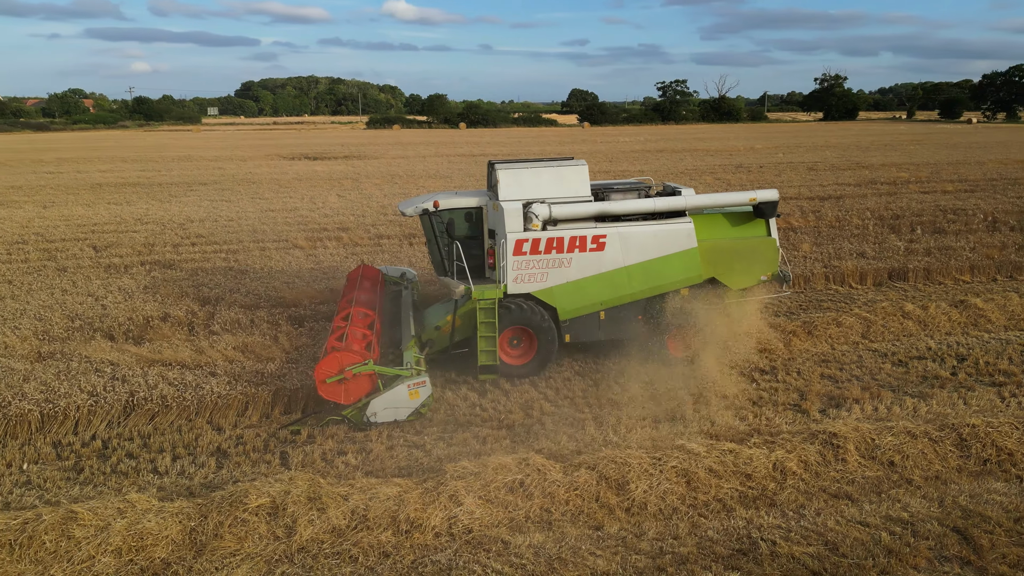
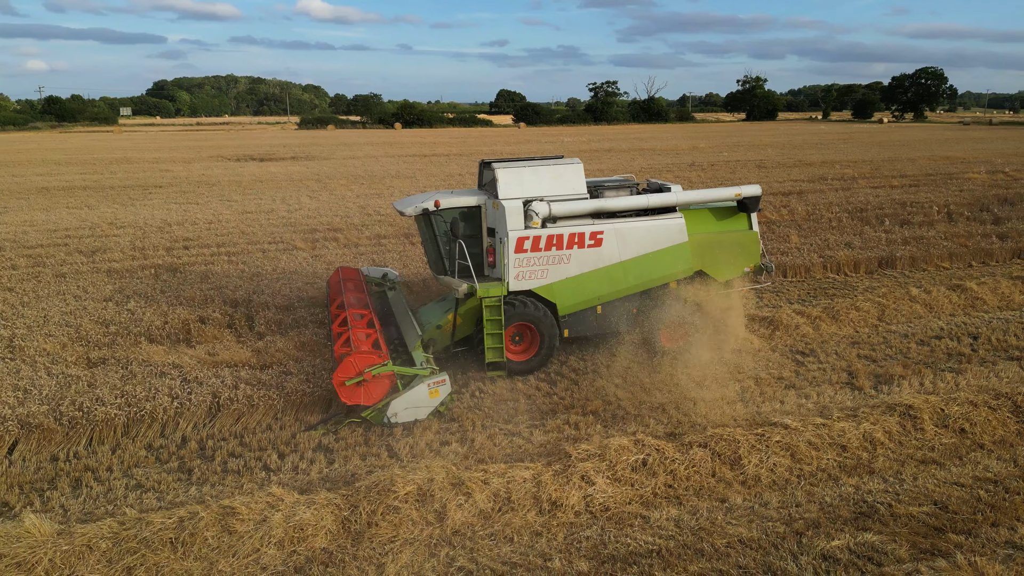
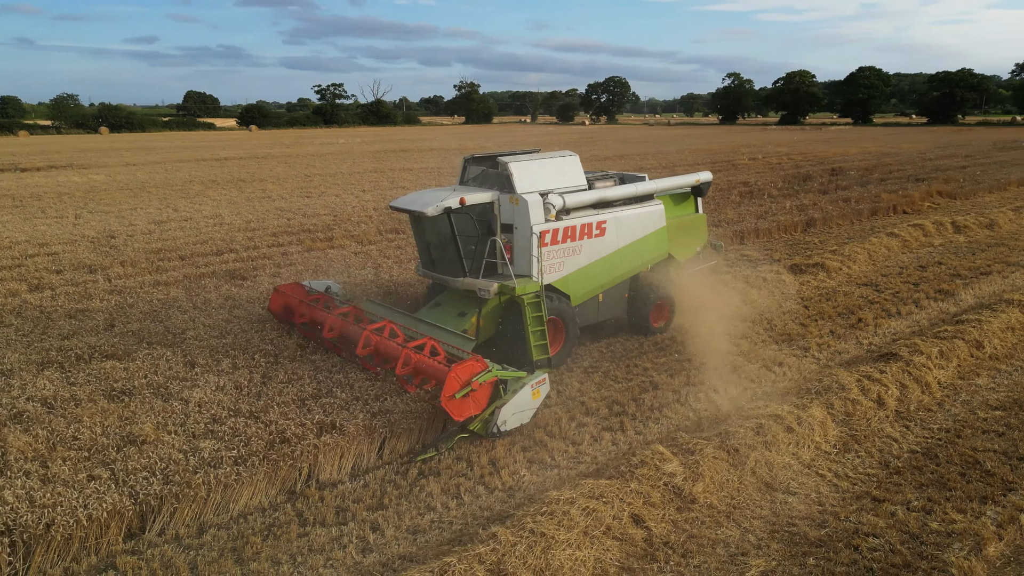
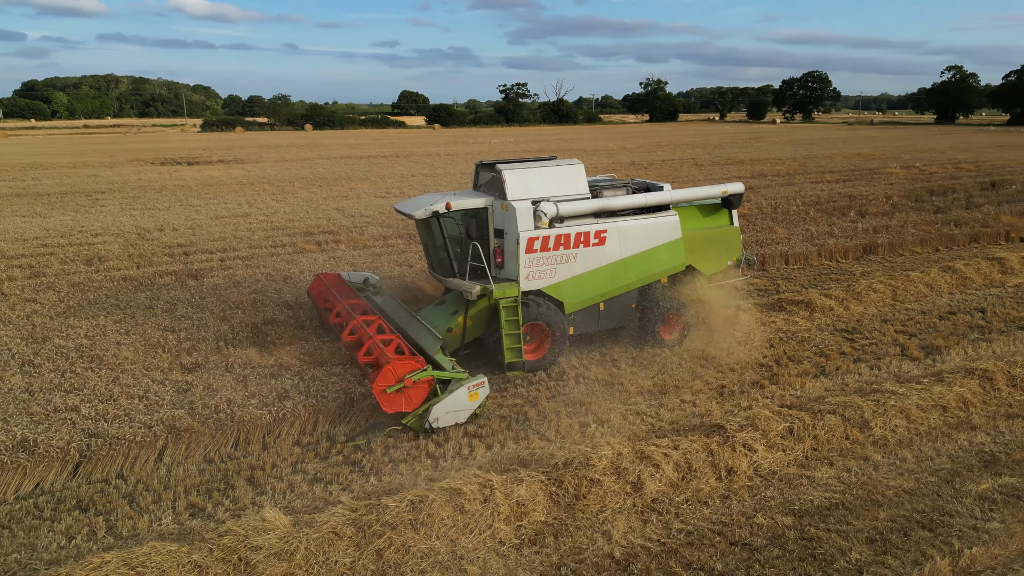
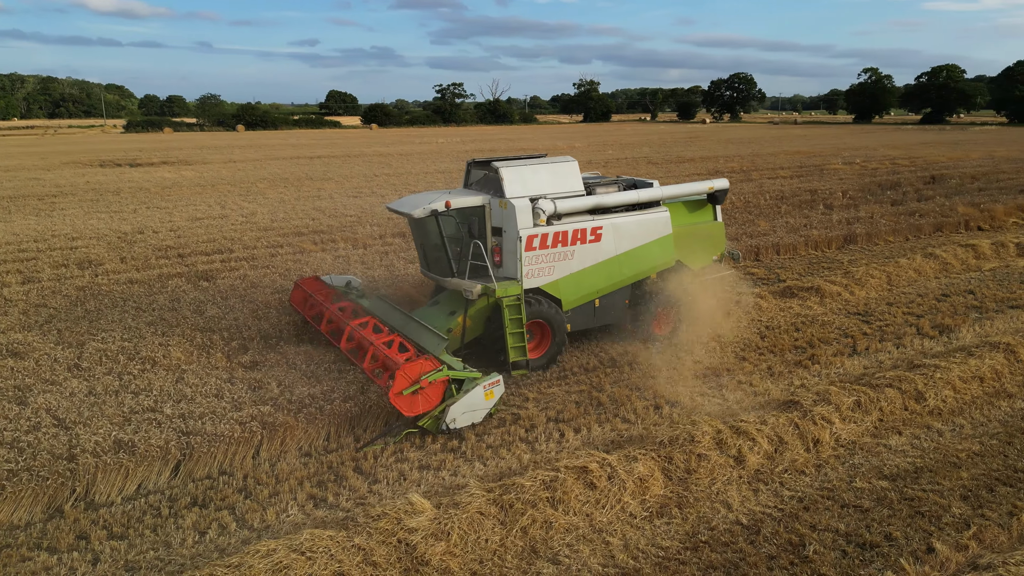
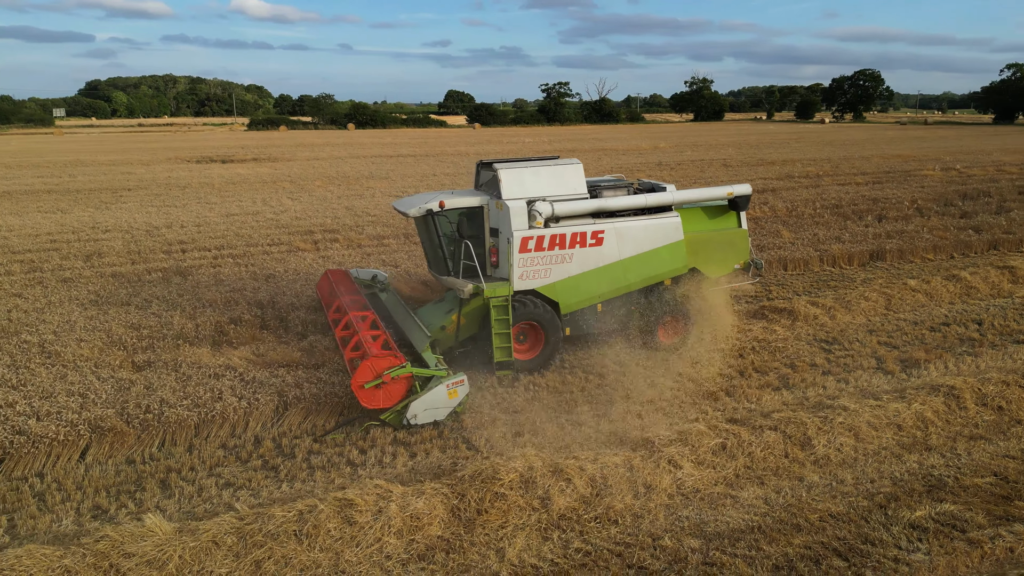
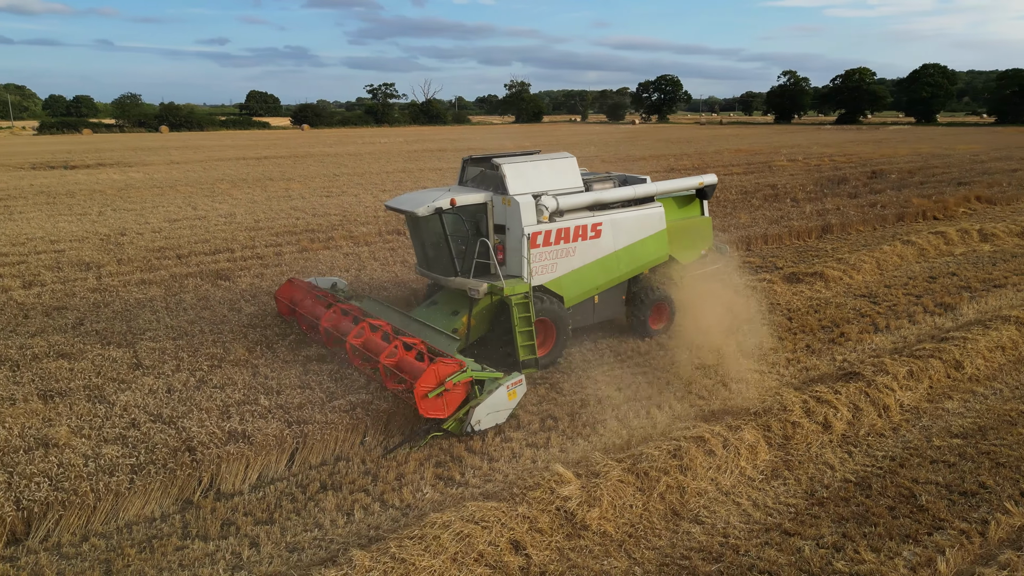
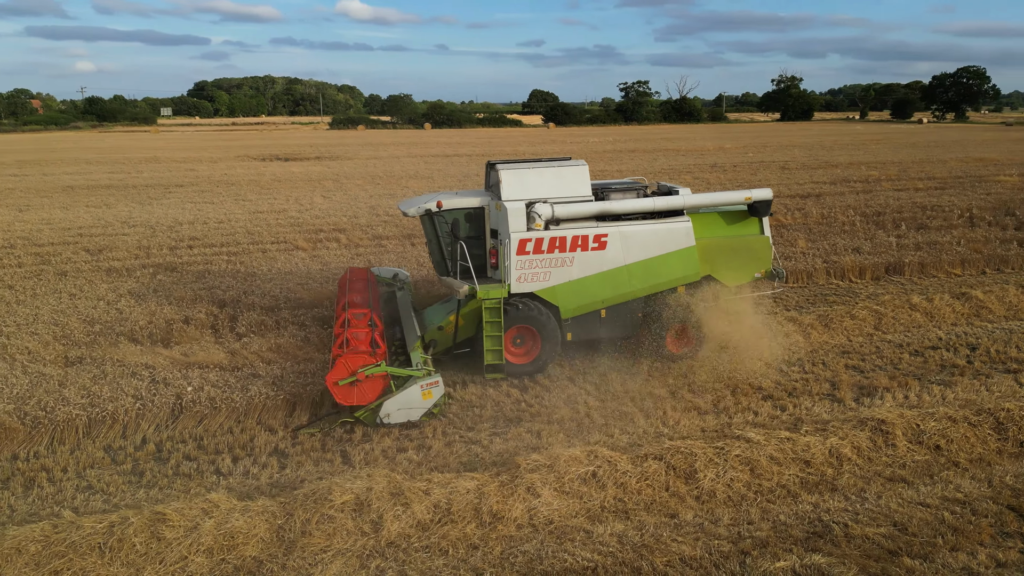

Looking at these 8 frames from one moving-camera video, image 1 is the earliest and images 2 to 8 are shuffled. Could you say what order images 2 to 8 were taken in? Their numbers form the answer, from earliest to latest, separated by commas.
8, 2, 6, 4, 5, 7, 3
